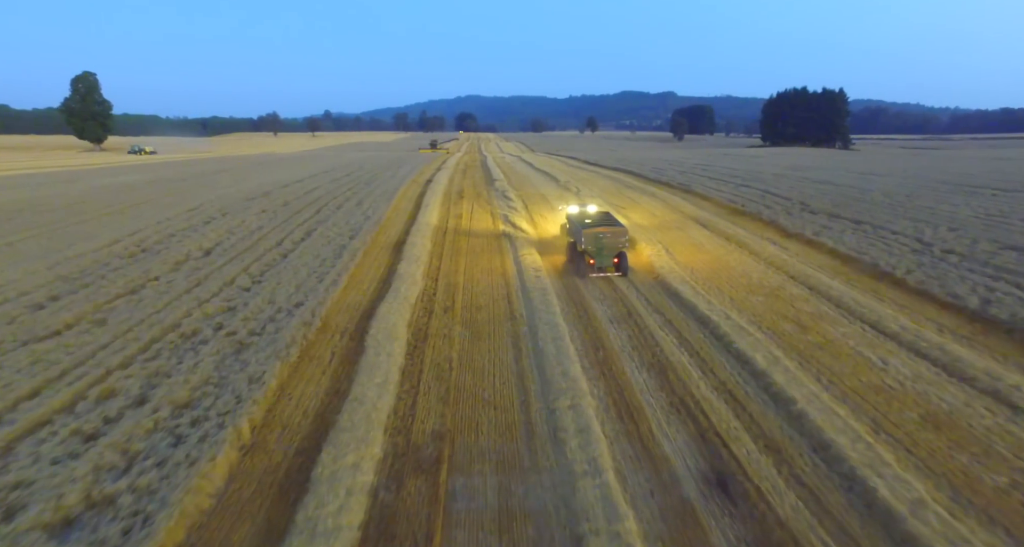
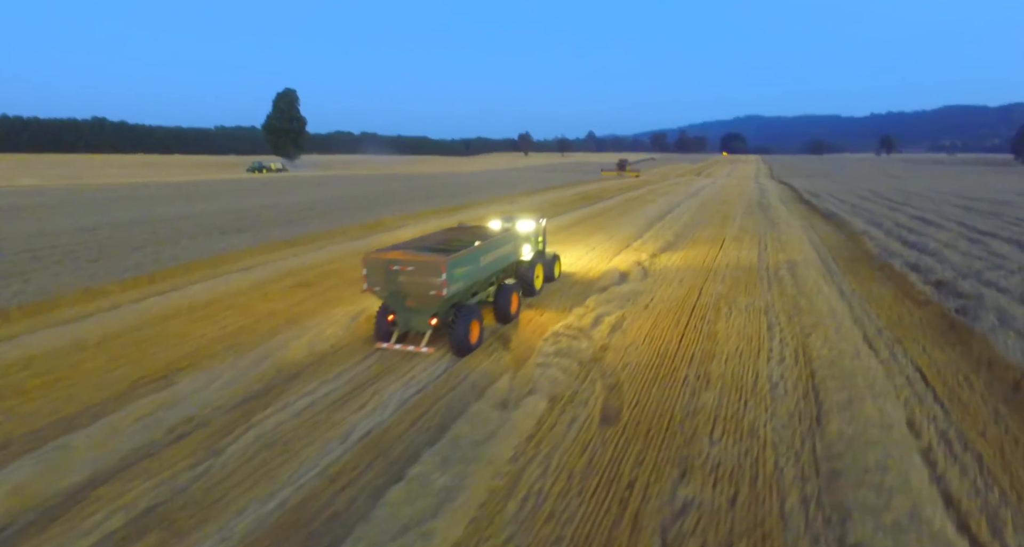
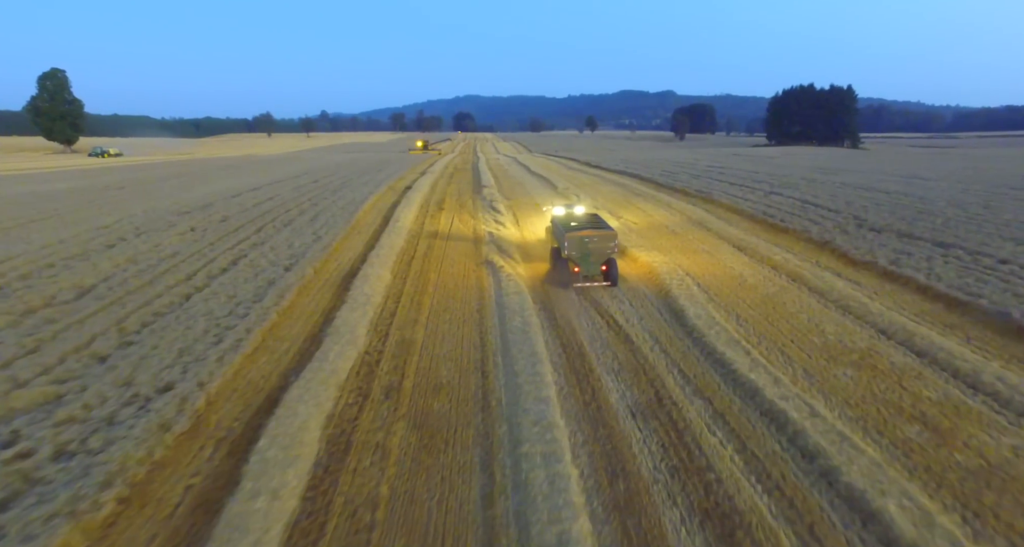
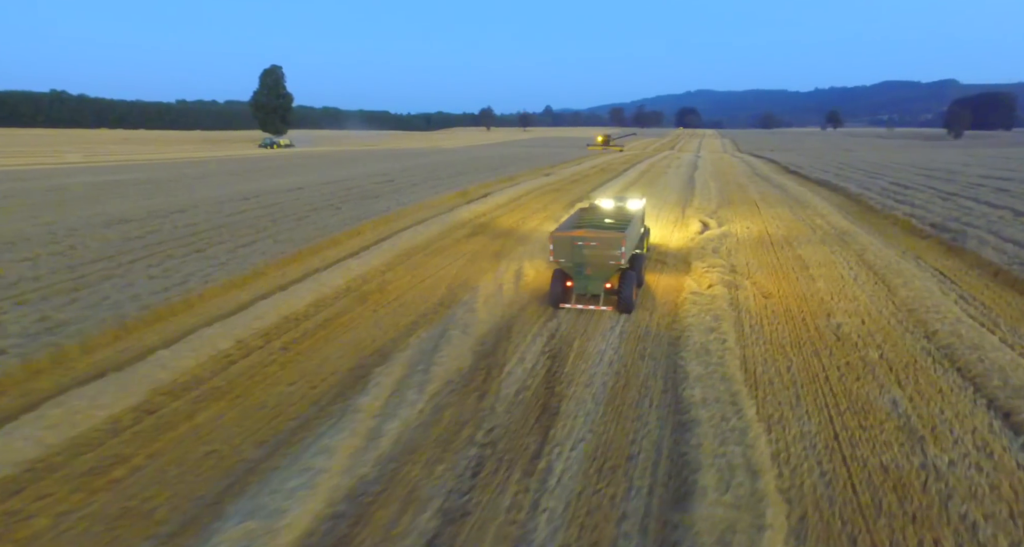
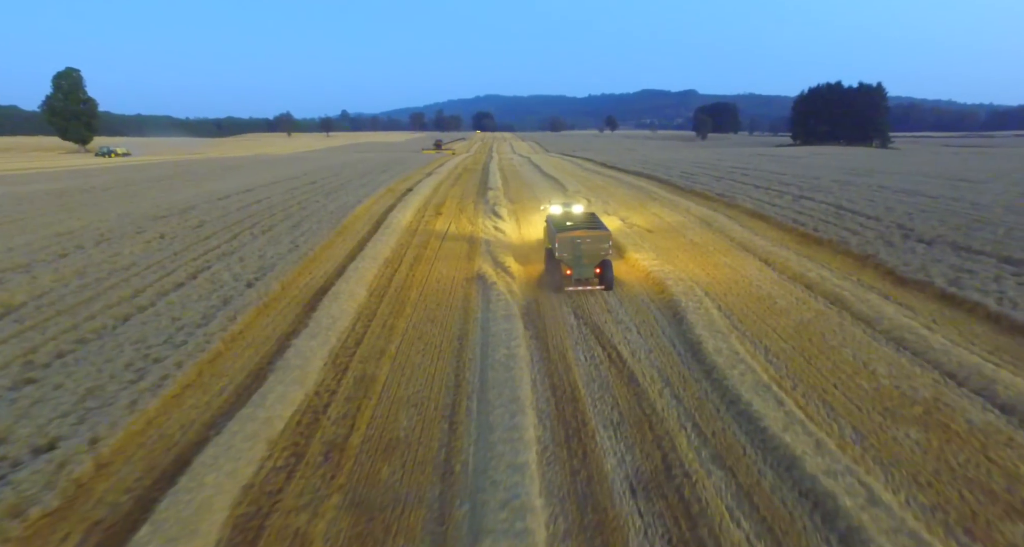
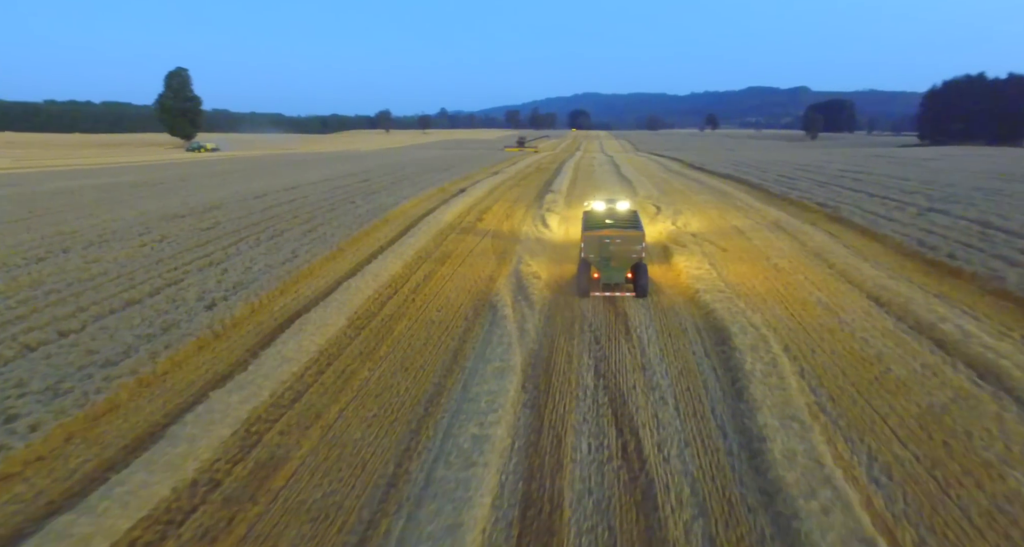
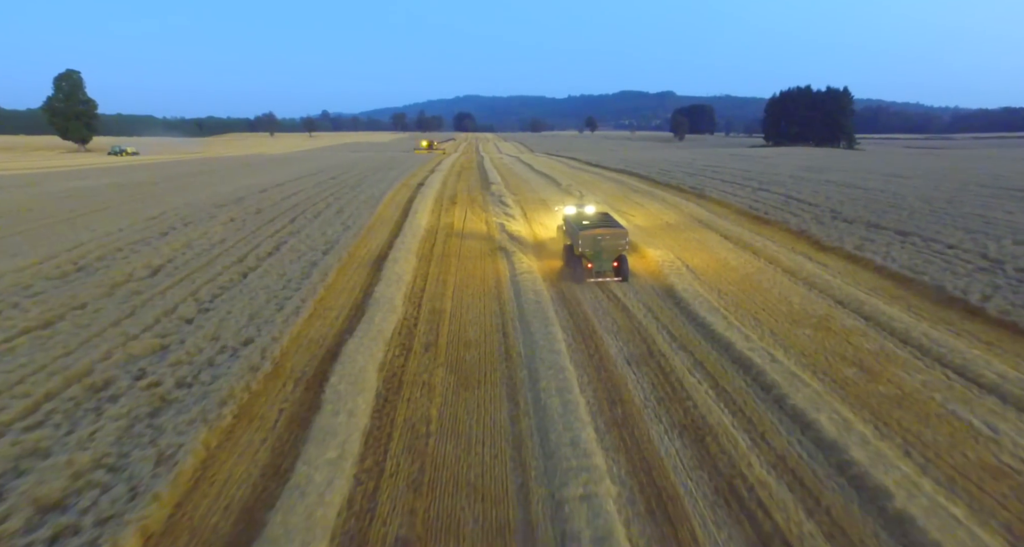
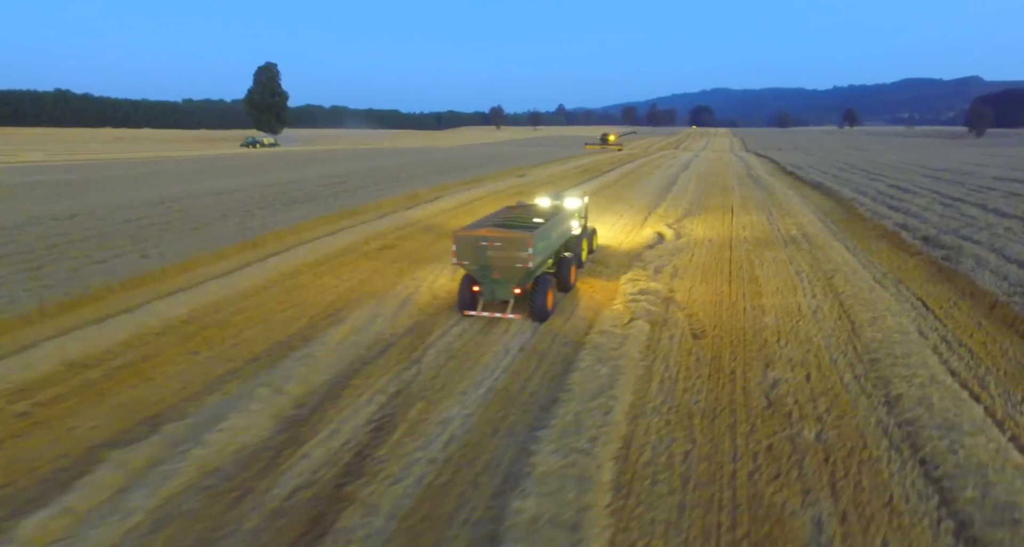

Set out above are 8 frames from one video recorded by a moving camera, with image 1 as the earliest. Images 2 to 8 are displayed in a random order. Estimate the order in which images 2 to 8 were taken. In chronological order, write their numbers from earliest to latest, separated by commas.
7, 3, 5, 6, 4, 8, 2
